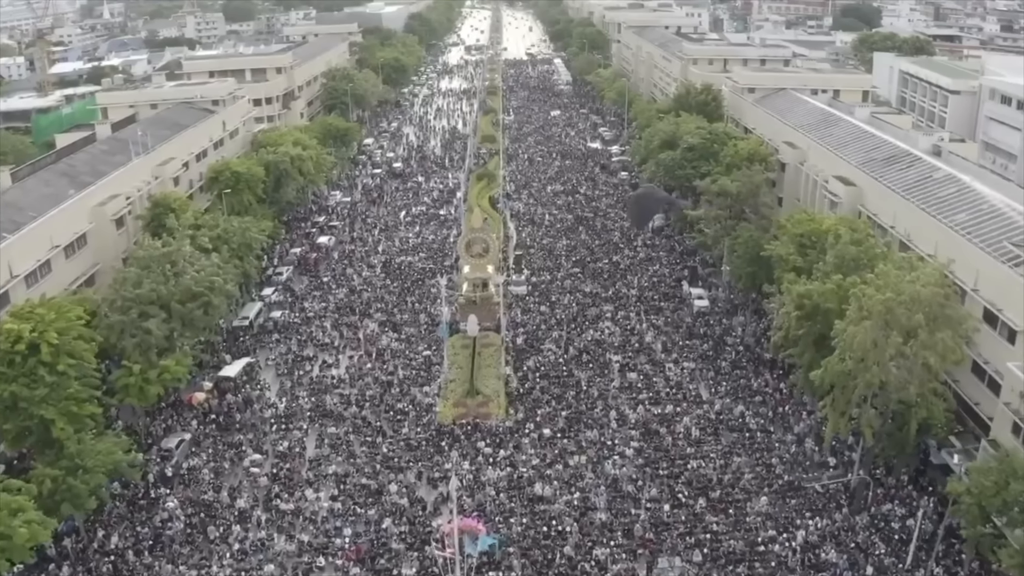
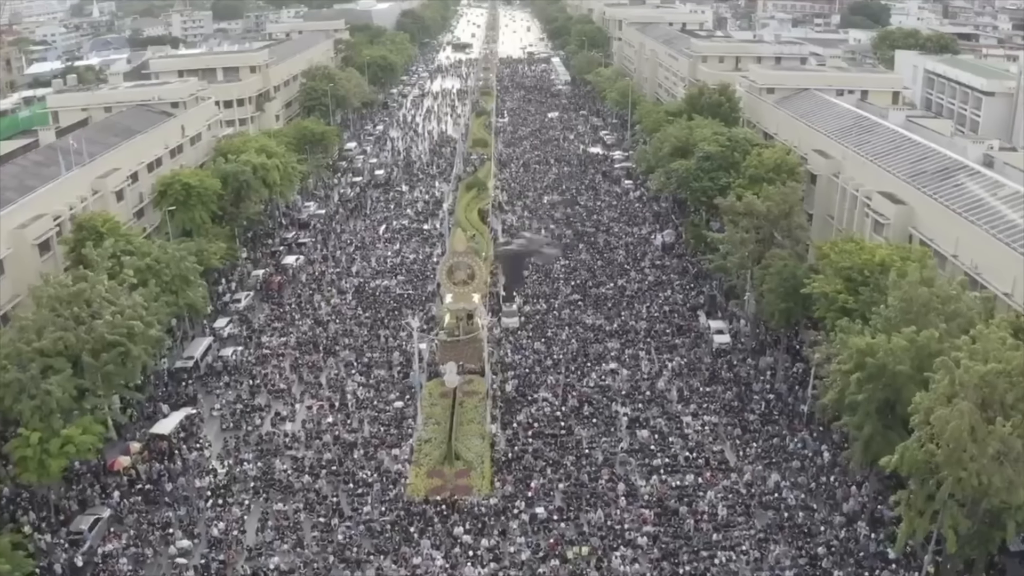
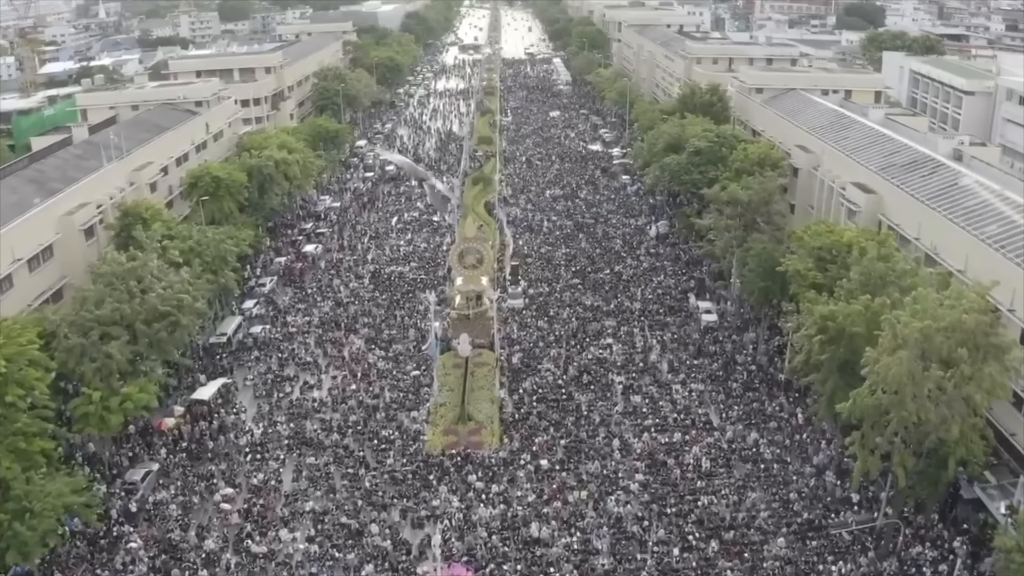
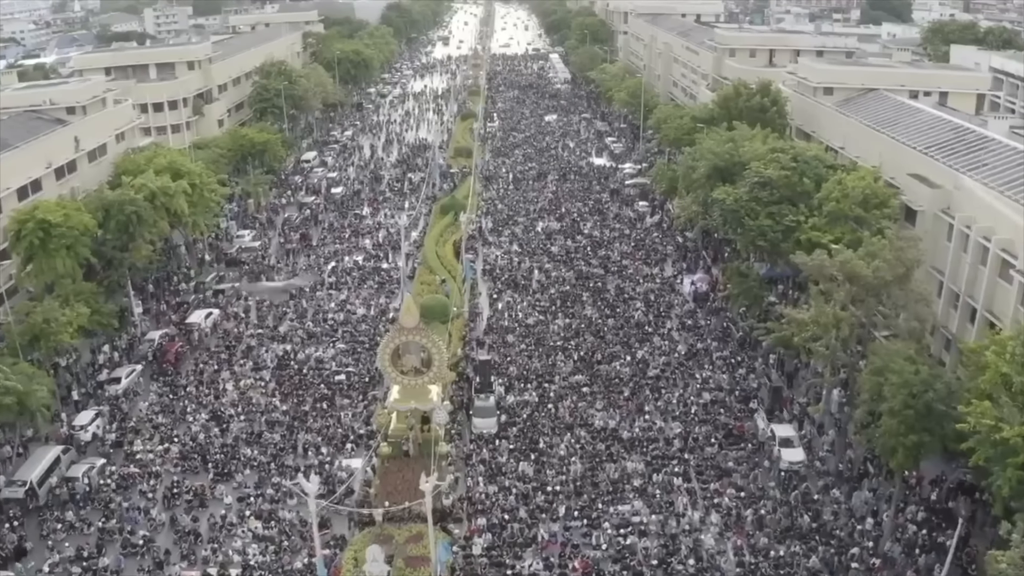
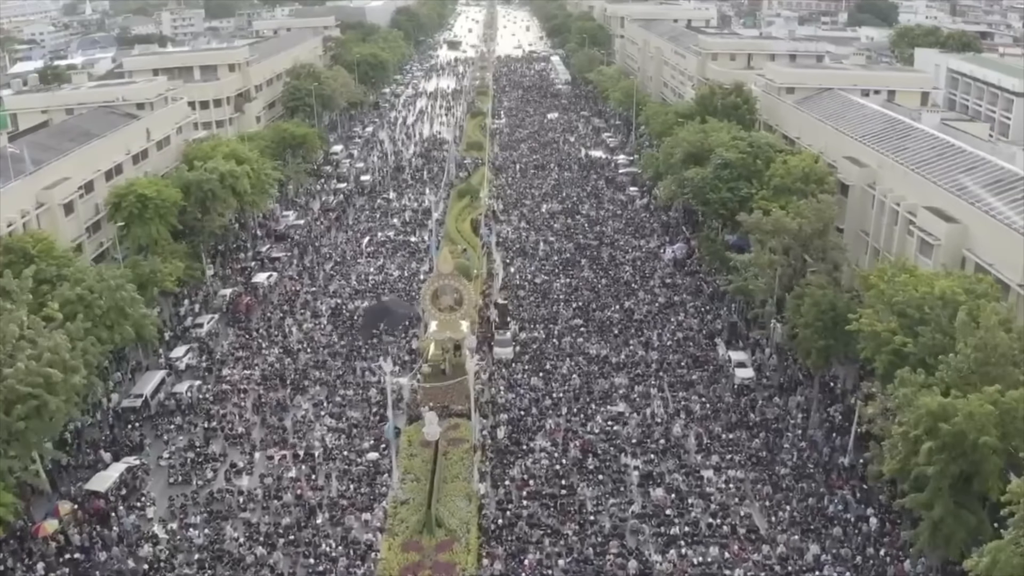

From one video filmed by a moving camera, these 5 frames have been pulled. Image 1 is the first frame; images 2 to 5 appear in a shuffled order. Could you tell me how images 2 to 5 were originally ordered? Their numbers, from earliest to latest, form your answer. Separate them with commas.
3, 2, 5, 4
